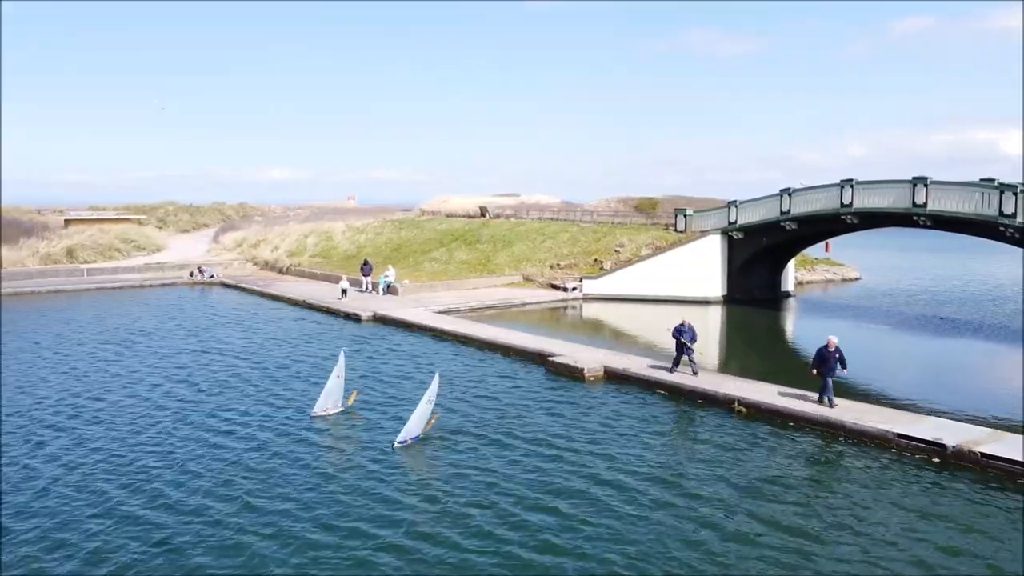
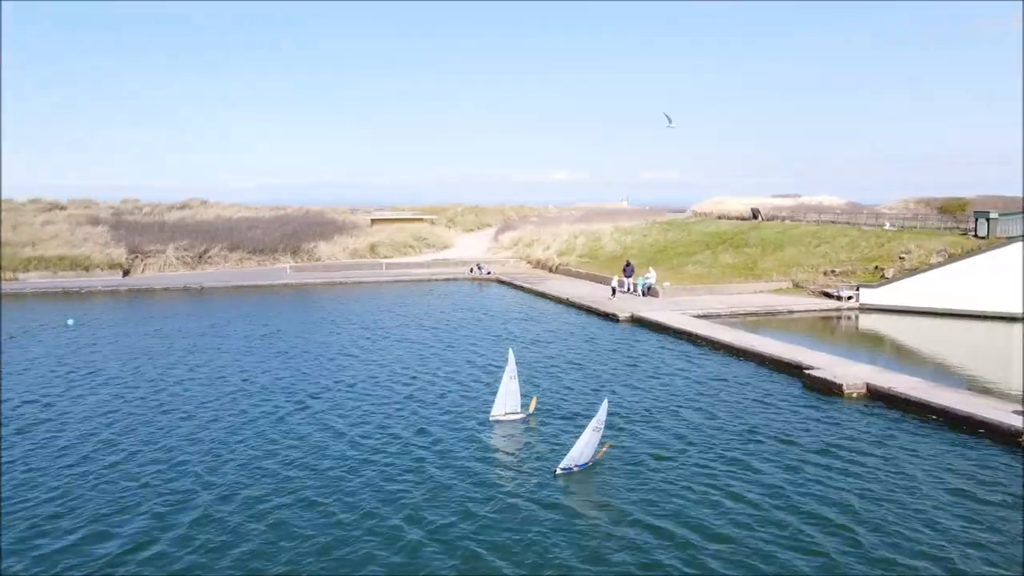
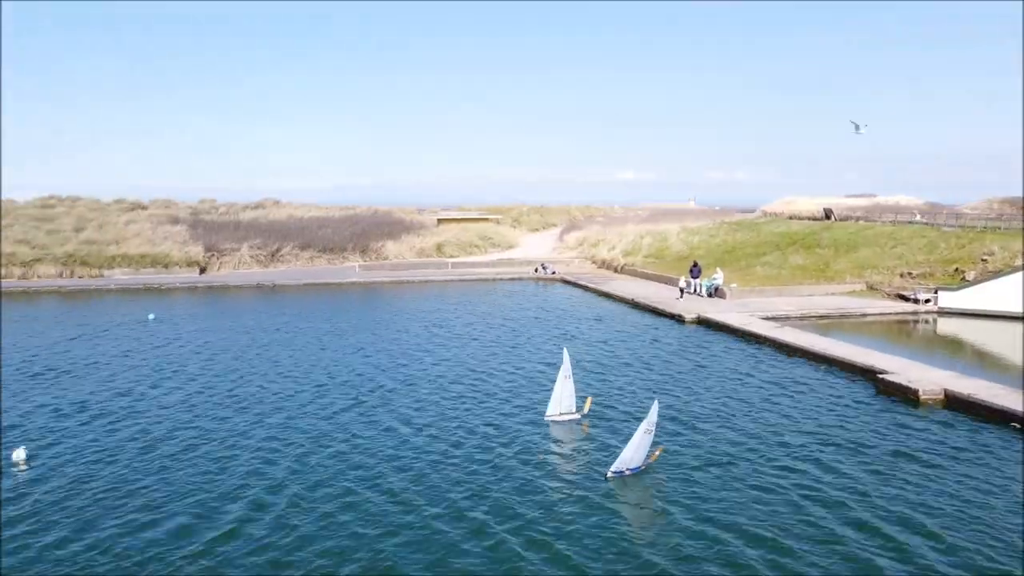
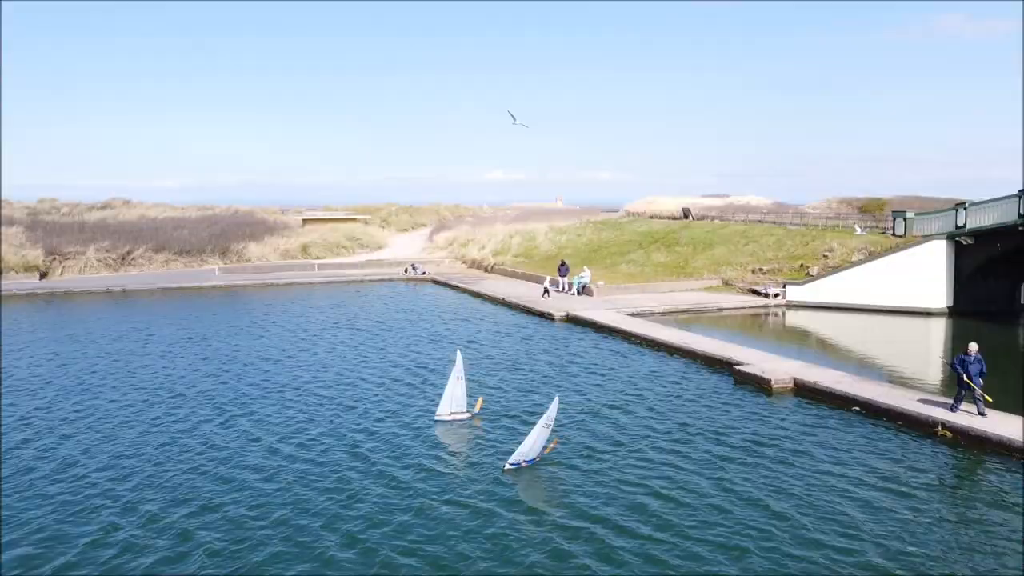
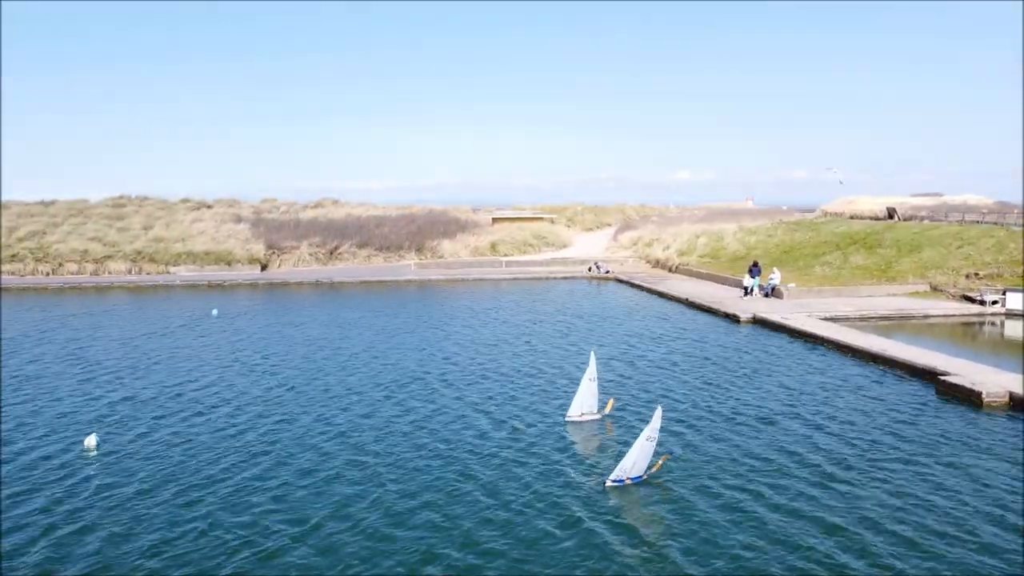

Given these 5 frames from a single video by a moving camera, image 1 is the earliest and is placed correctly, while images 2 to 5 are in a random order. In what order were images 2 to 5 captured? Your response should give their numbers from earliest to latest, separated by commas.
4, 2, 3, 5
